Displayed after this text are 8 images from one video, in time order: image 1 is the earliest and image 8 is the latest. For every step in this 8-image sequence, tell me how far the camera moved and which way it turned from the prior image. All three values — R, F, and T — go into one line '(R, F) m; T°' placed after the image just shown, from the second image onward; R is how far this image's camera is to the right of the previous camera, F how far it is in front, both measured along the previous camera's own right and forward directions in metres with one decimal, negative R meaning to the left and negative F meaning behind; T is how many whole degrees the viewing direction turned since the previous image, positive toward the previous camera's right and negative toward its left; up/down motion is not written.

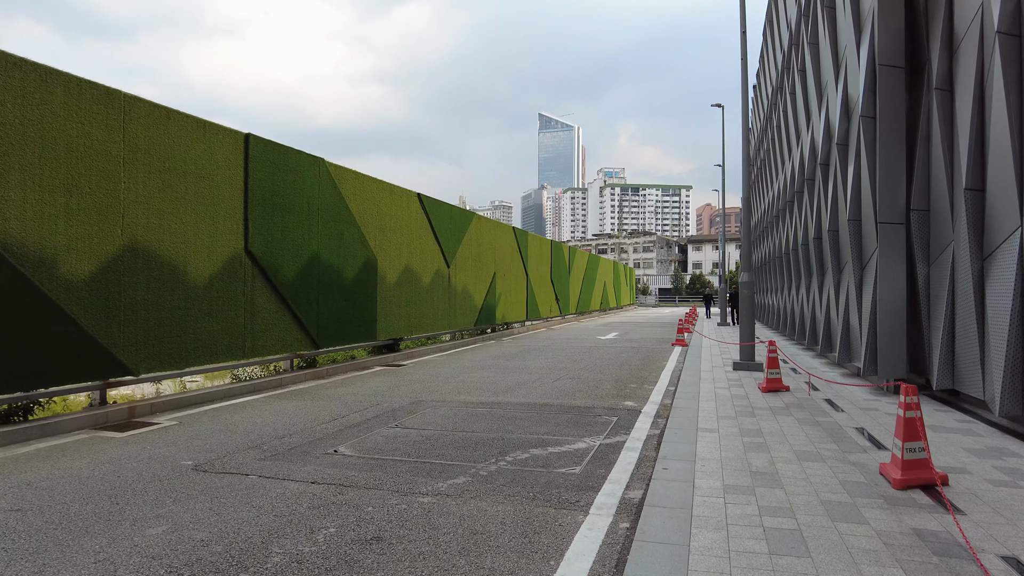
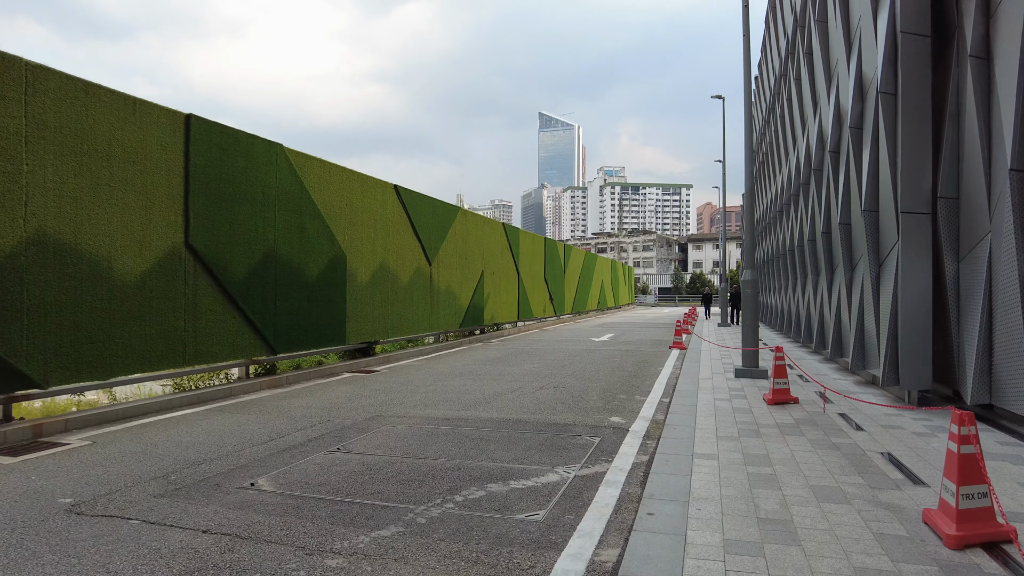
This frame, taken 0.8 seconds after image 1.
(+0.3, +1.0) m; 0°
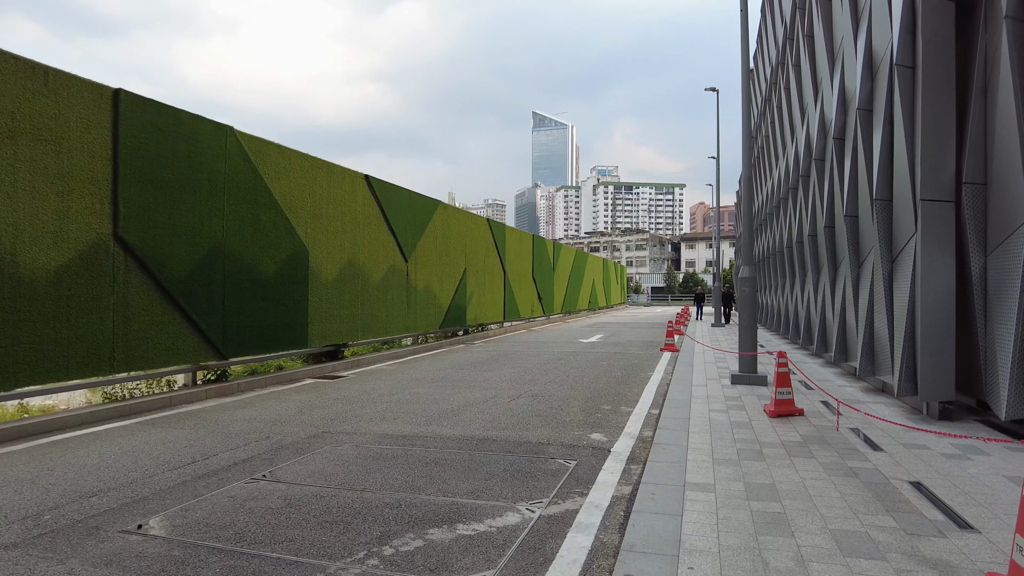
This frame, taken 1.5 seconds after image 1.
(+0.3, +0.9) m; +1°
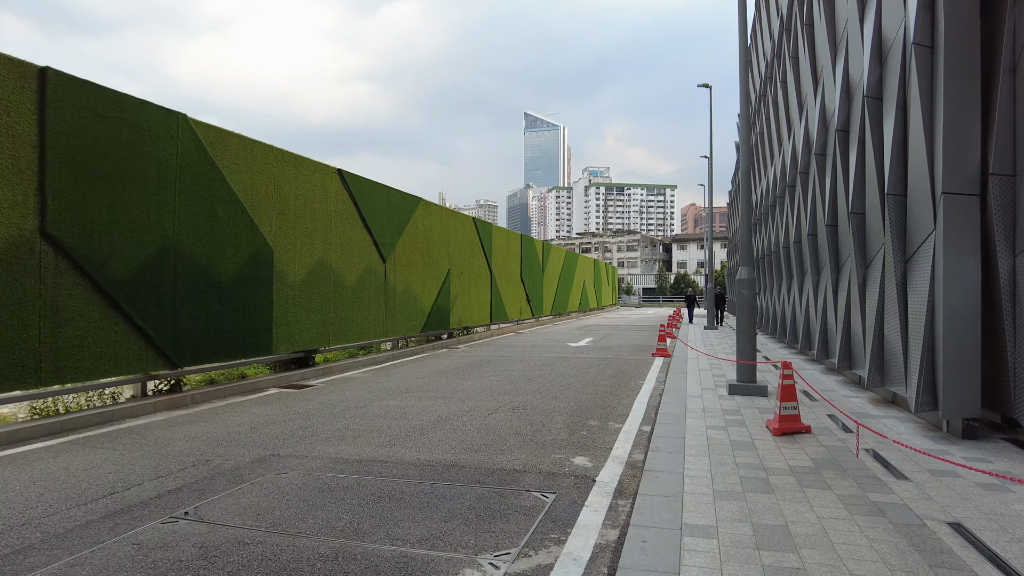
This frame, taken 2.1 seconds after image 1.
(+0.2, +0.7) m; +1°
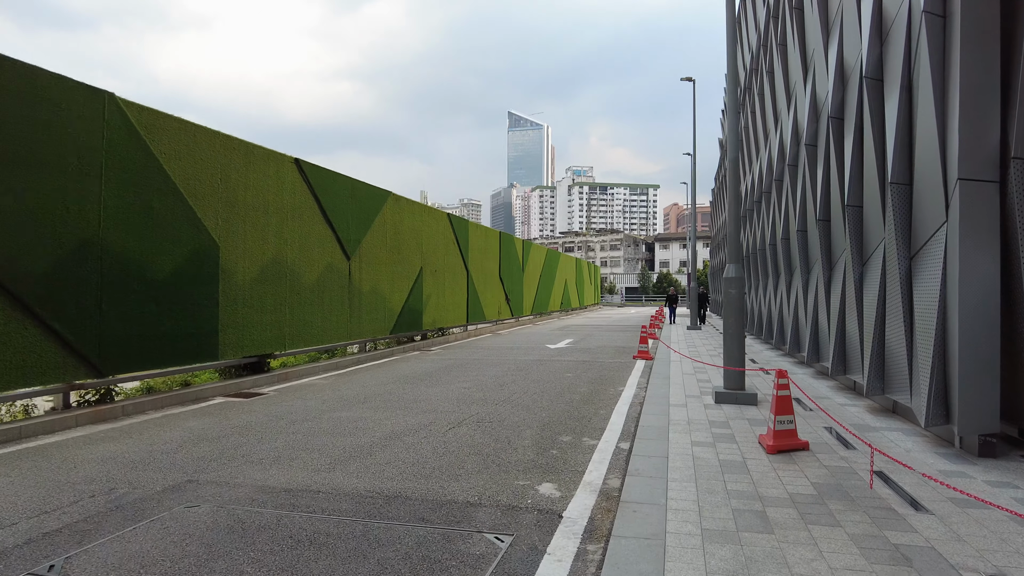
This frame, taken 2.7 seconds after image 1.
(+0.2, +0.8) m; +1°
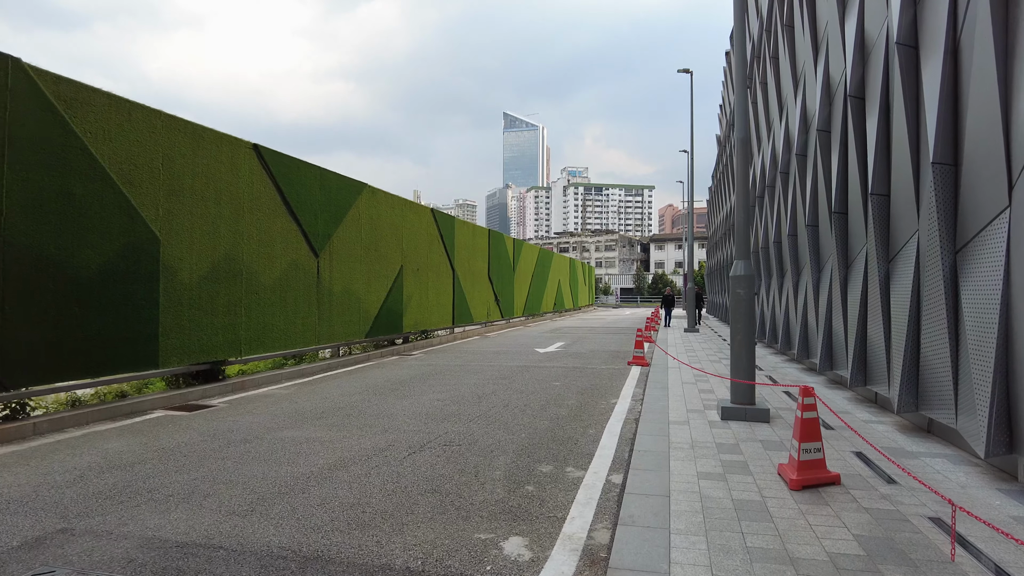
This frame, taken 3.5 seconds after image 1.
(+0.2, +1.0) m; 0°
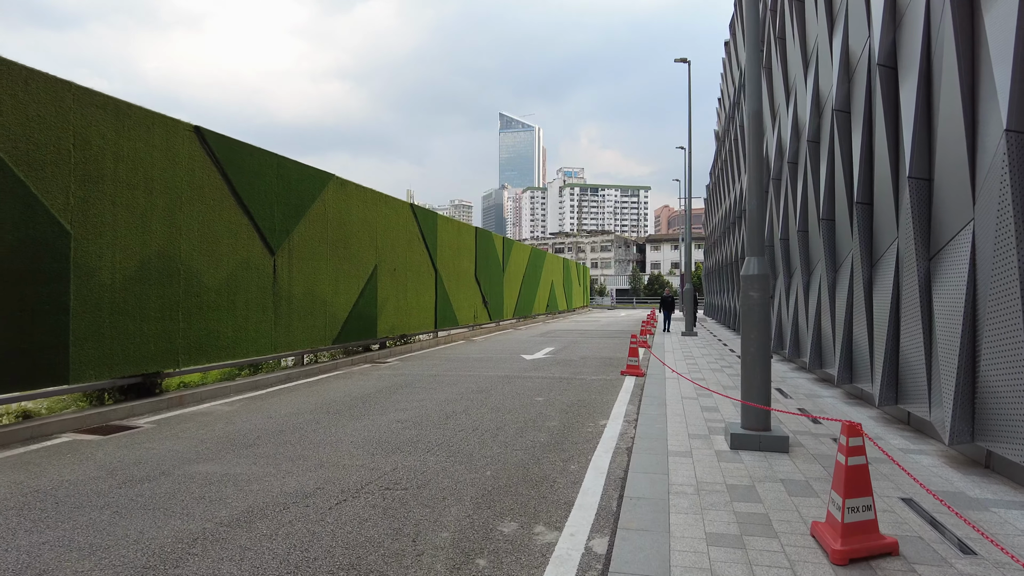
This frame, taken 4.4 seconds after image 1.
(+0.3, +1.2) m; 0°
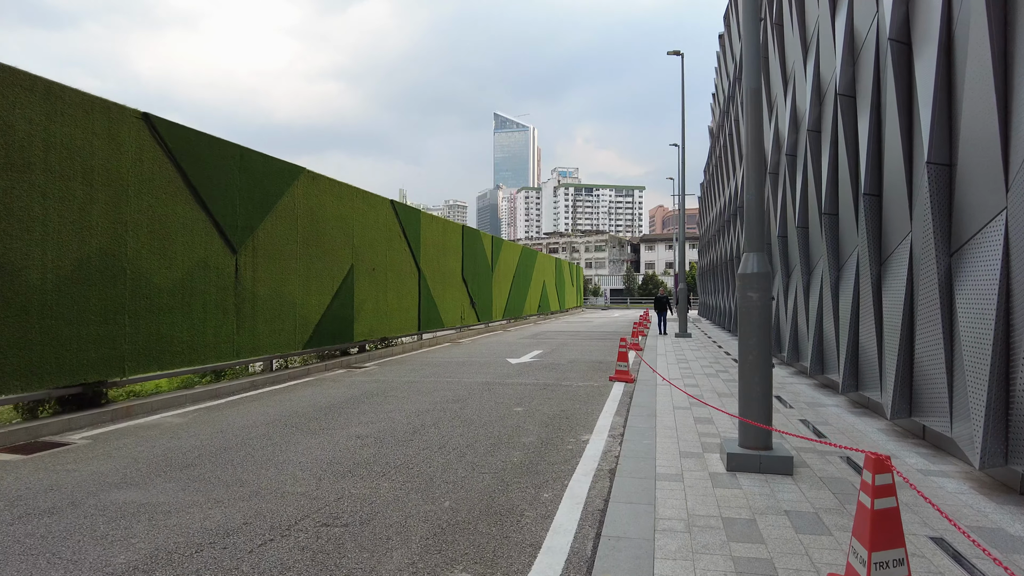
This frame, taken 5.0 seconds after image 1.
(+0.2, +0.7) m; 0°
